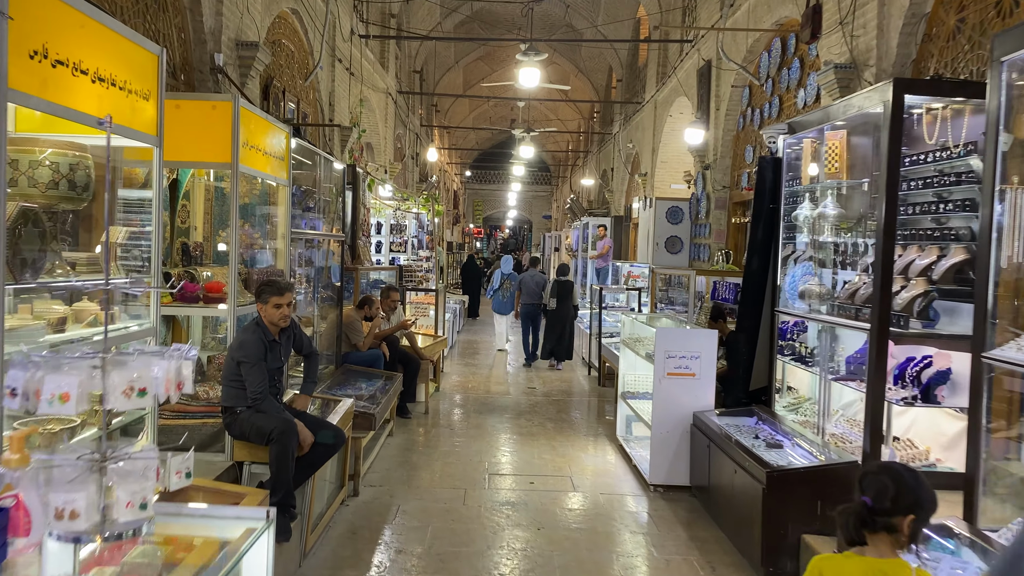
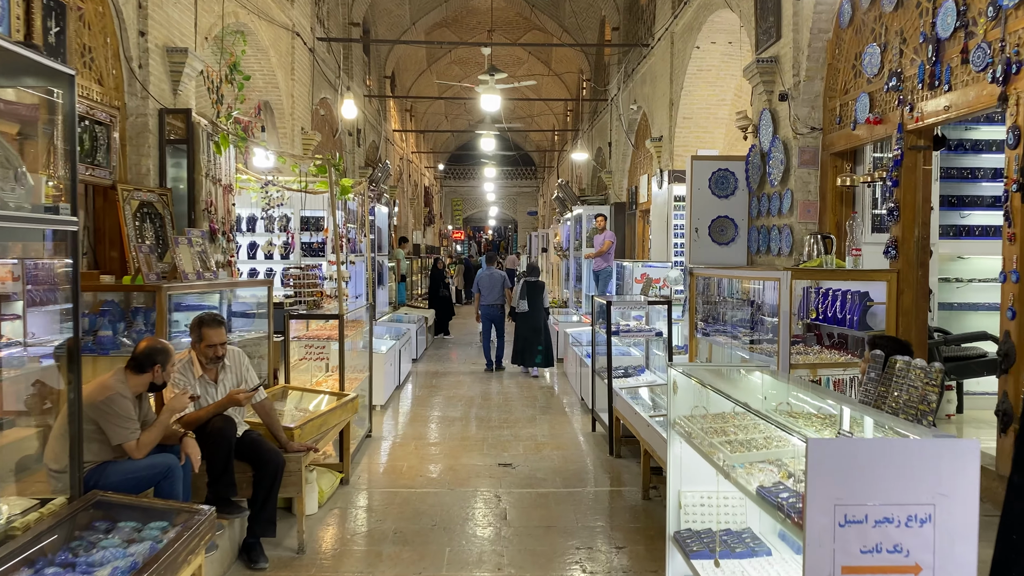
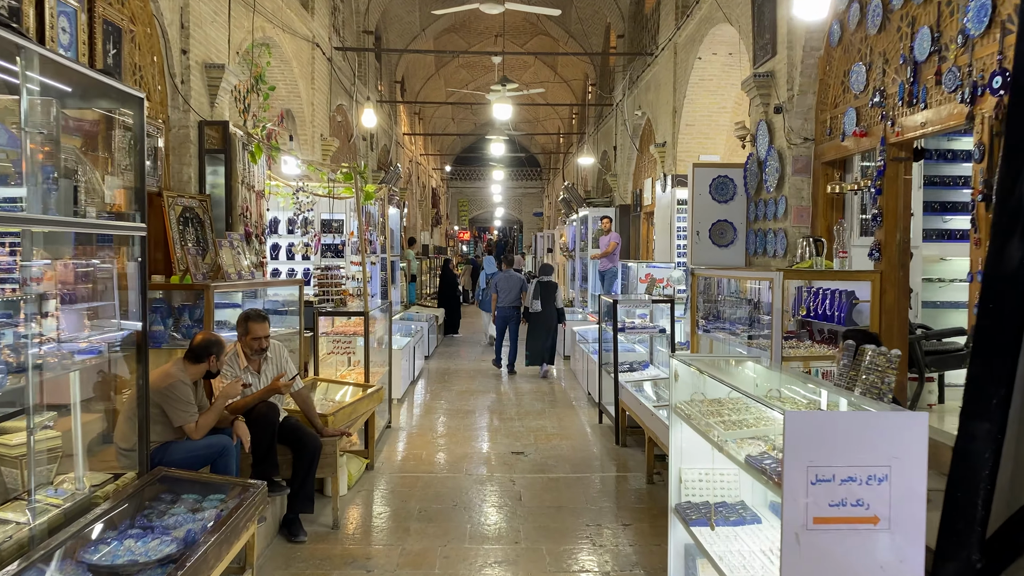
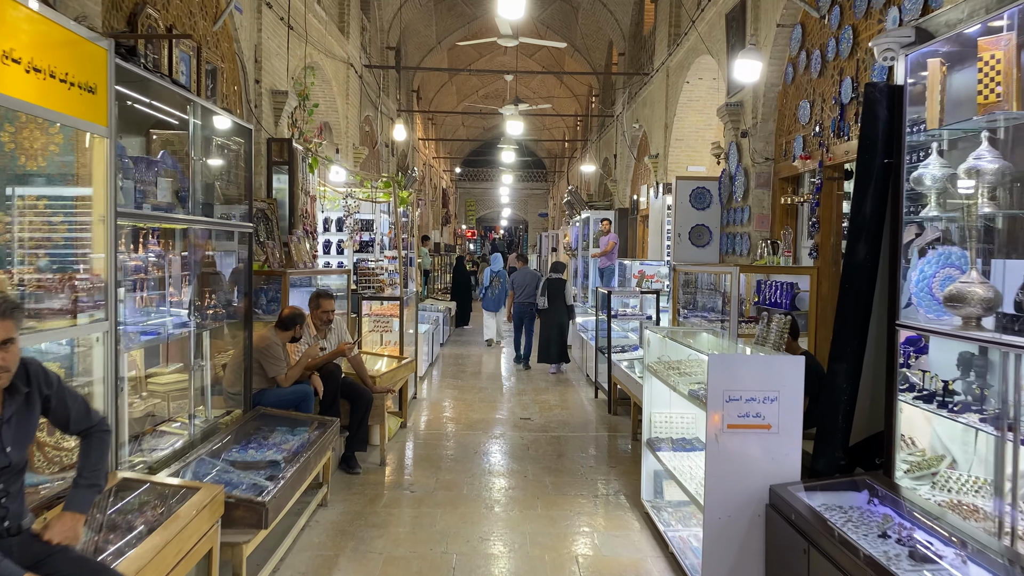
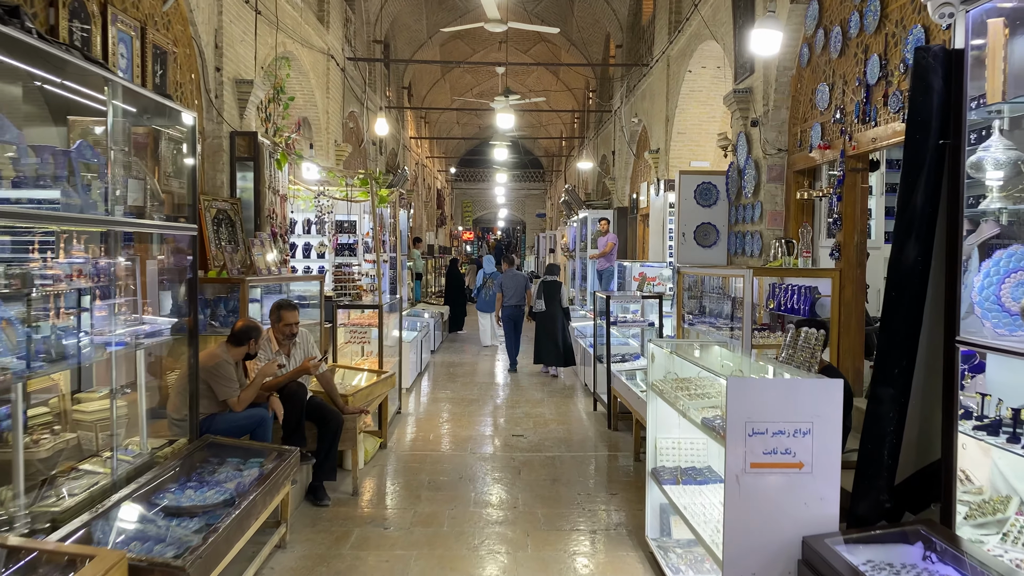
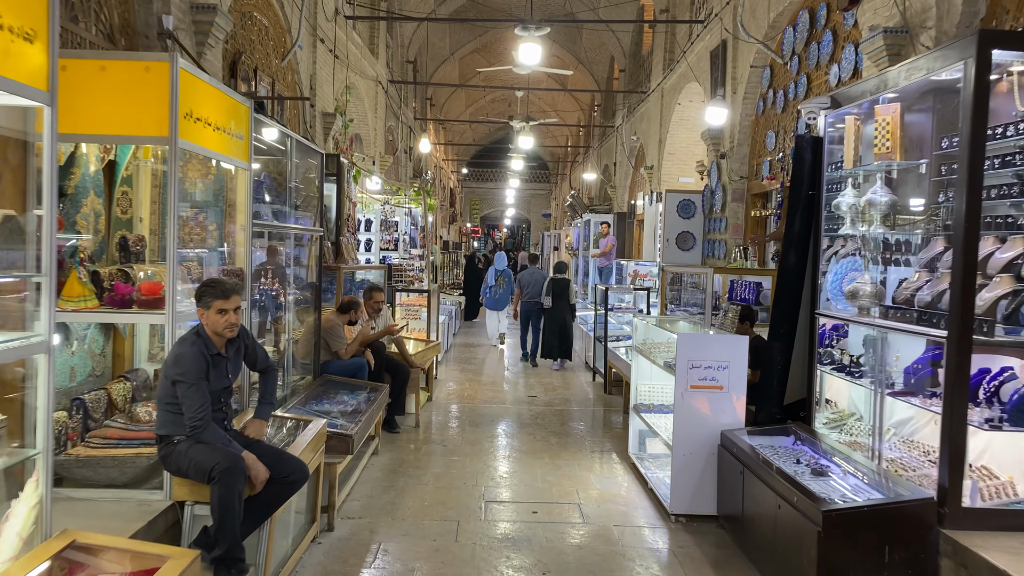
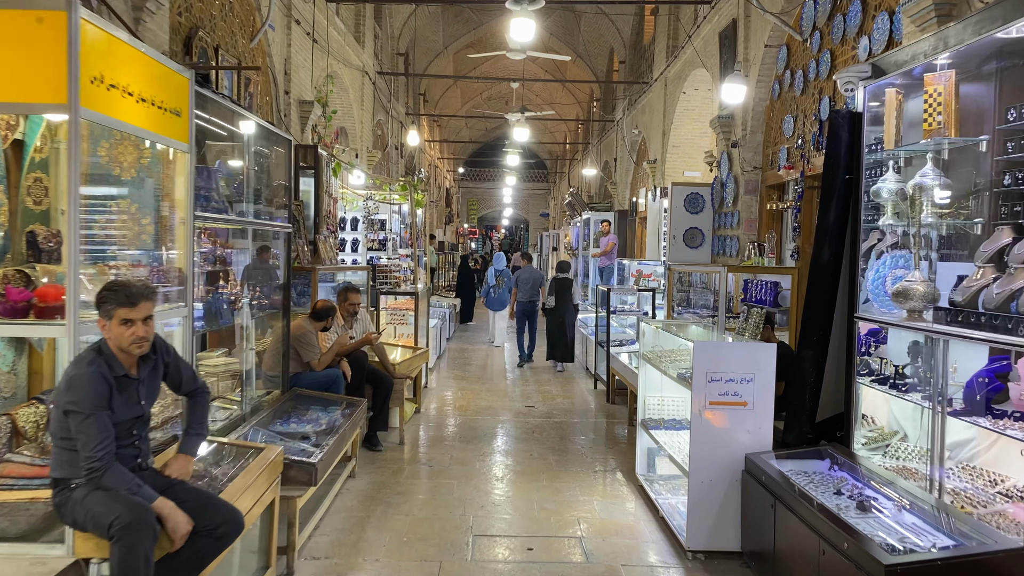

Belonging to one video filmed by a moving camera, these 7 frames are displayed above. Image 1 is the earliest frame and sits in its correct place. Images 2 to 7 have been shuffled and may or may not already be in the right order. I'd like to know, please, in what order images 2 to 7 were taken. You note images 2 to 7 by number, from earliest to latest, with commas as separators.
6, 7, 4, 5, 3, 2
